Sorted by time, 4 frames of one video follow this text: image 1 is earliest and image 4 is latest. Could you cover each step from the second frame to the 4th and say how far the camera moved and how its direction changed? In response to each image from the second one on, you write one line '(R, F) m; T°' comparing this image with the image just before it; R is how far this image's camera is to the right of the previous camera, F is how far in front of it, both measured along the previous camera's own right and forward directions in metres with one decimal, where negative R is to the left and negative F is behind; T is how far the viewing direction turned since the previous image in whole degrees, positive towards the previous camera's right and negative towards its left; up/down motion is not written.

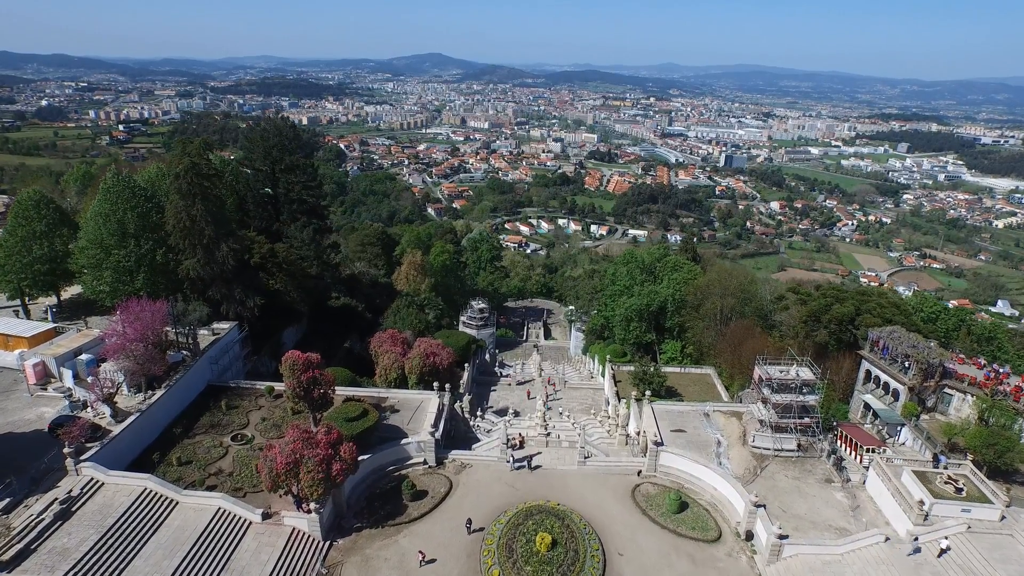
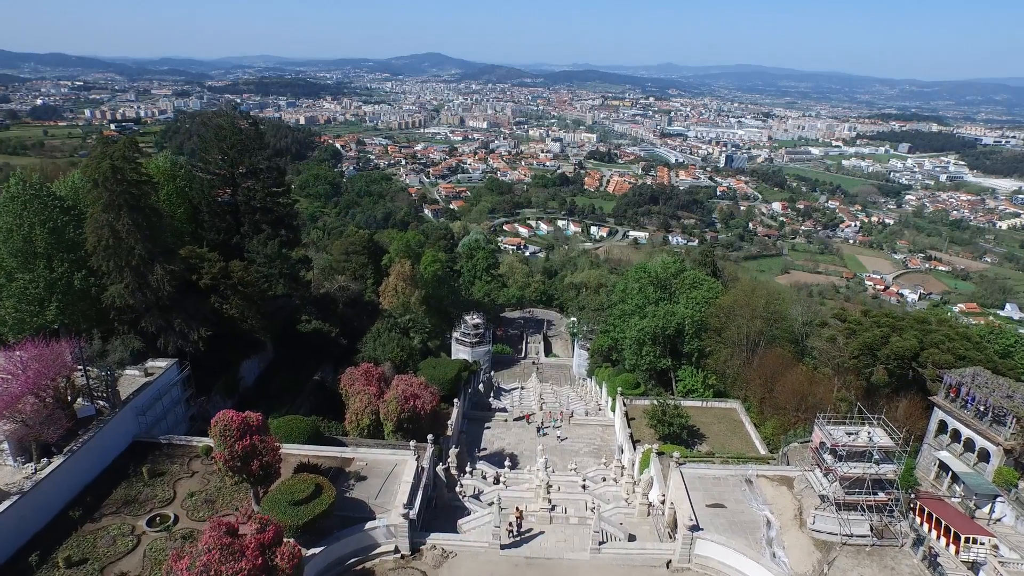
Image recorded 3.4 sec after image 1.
(+0.1, +3.5) m; 0°
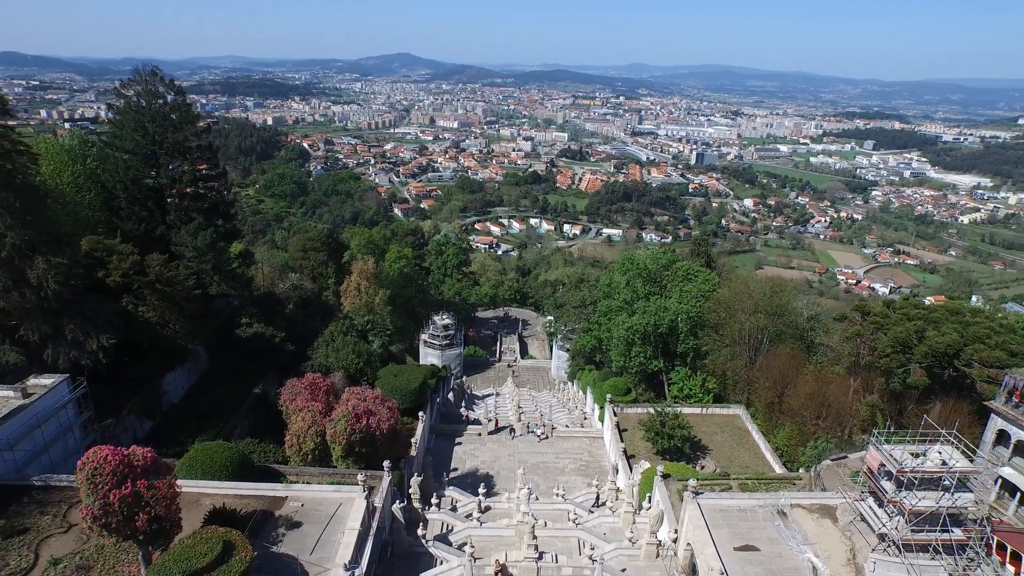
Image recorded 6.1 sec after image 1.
(0.0, +3.0) m; +3°
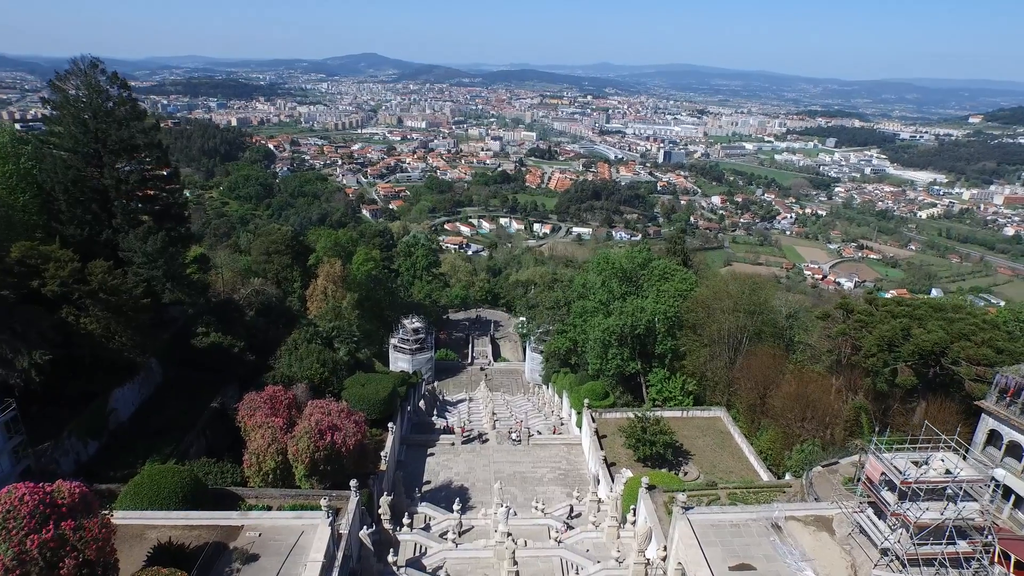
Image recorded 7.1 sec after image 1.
(0.0, +0.9) m; +3°
